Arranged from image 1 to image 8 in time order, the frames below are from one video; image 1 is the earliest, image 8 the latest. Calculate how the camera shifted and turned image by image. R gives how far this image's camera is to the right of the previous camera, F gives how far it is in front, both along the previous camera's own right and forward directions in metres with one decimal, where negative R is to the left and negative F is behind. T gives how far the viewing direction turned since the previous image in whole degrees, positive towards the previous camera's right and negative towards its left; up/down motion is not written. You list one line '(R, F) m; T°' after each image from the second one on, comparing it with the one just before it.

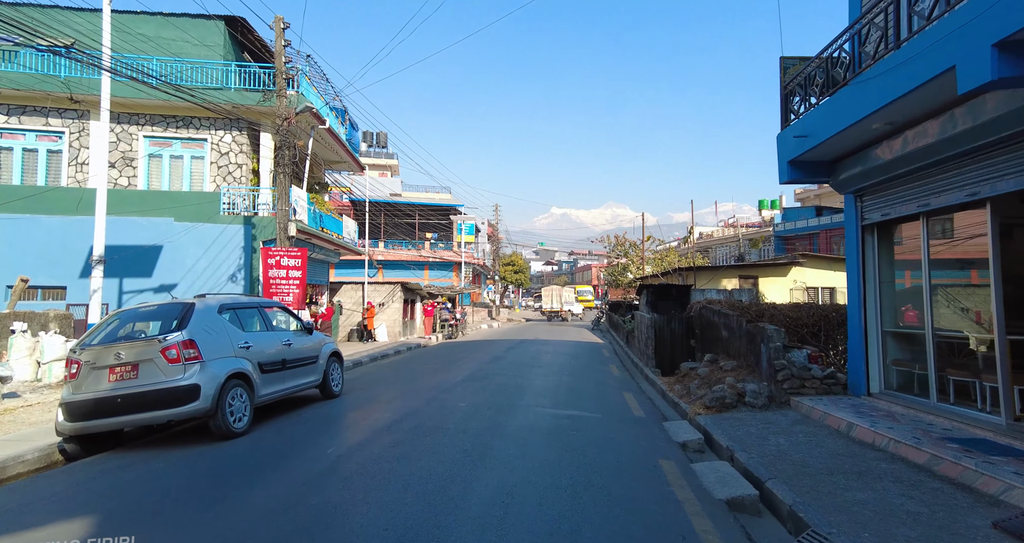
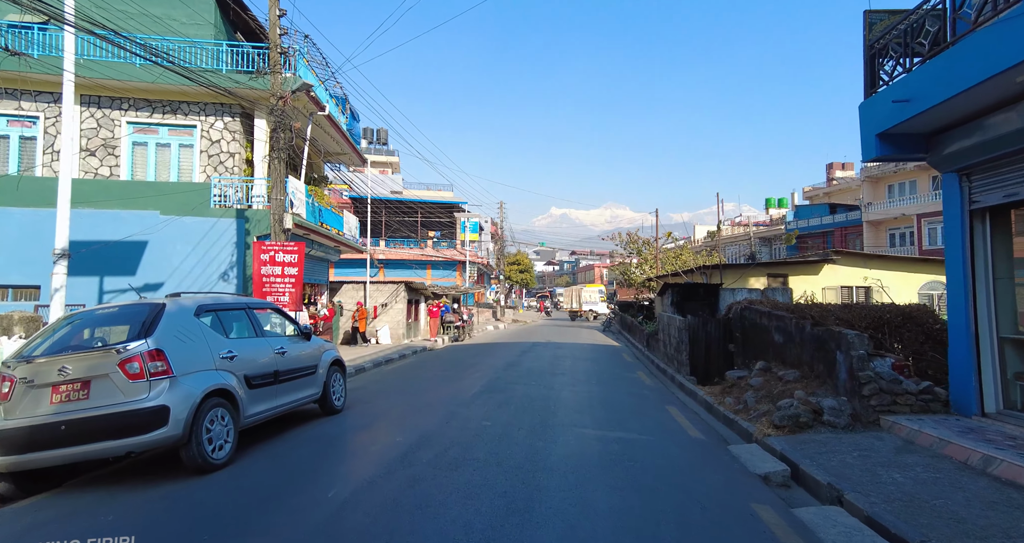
(-0.4, +1.1) m; 0°
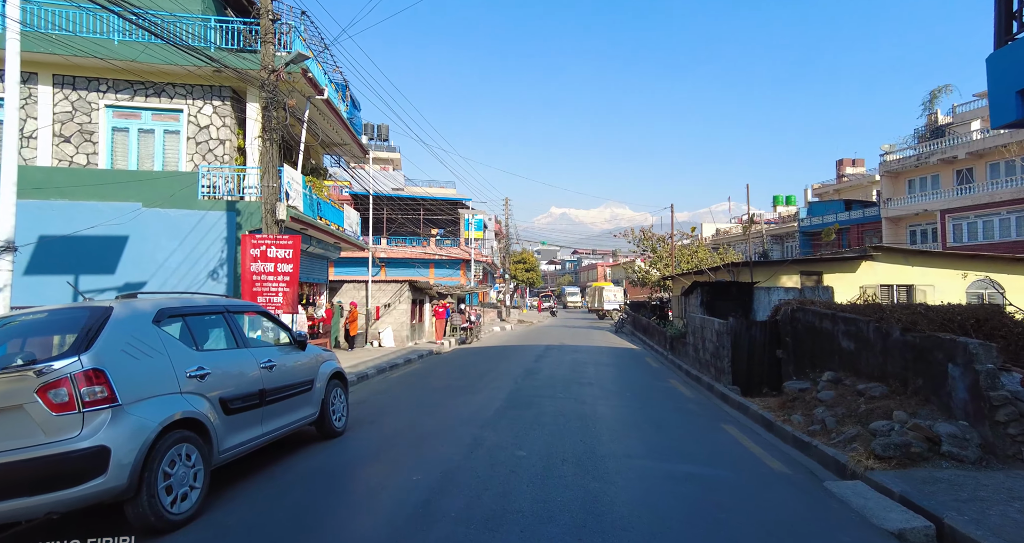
(-0.4, +1.2) m; 0°
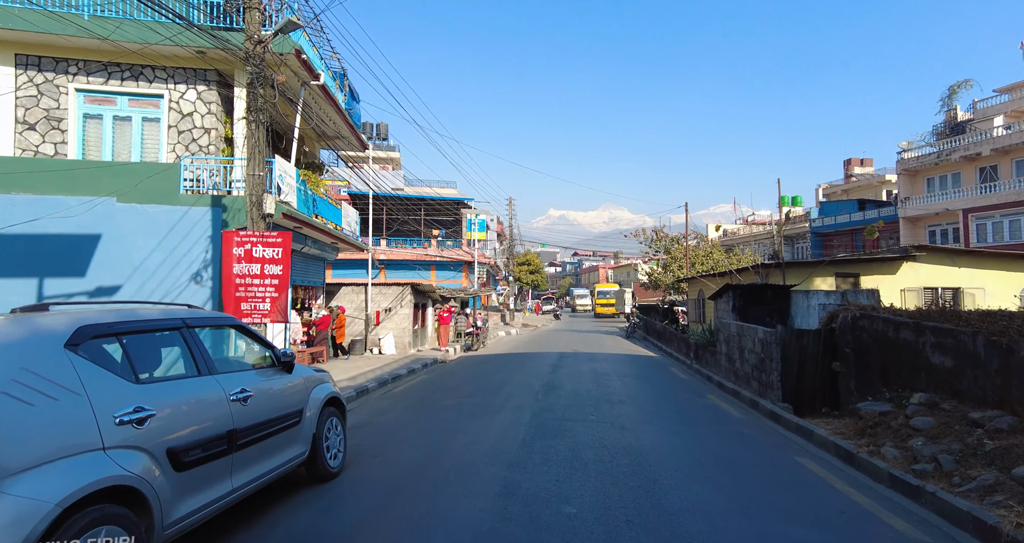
(-0.4, +1.2) m; 0°
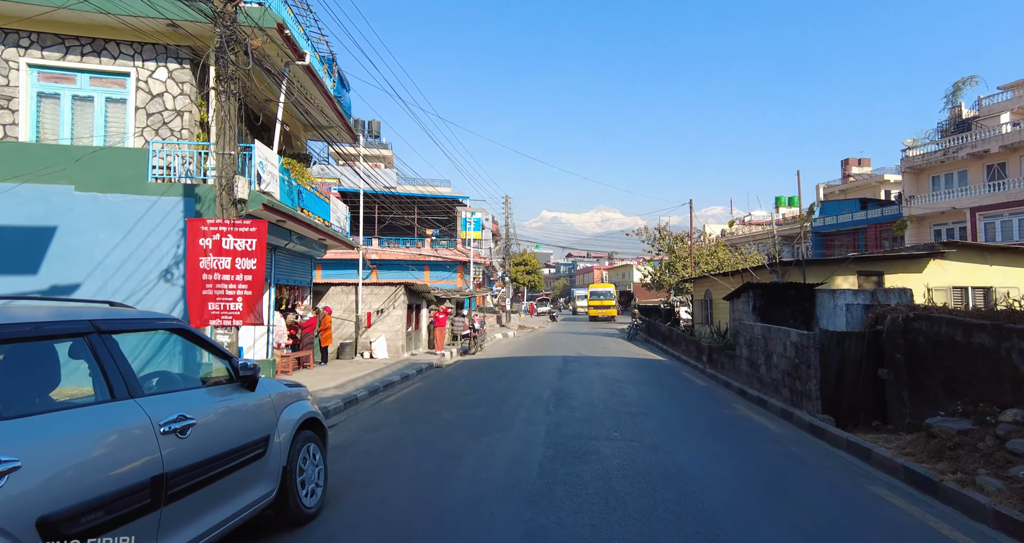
(-0.2, +1.0) m; +1°
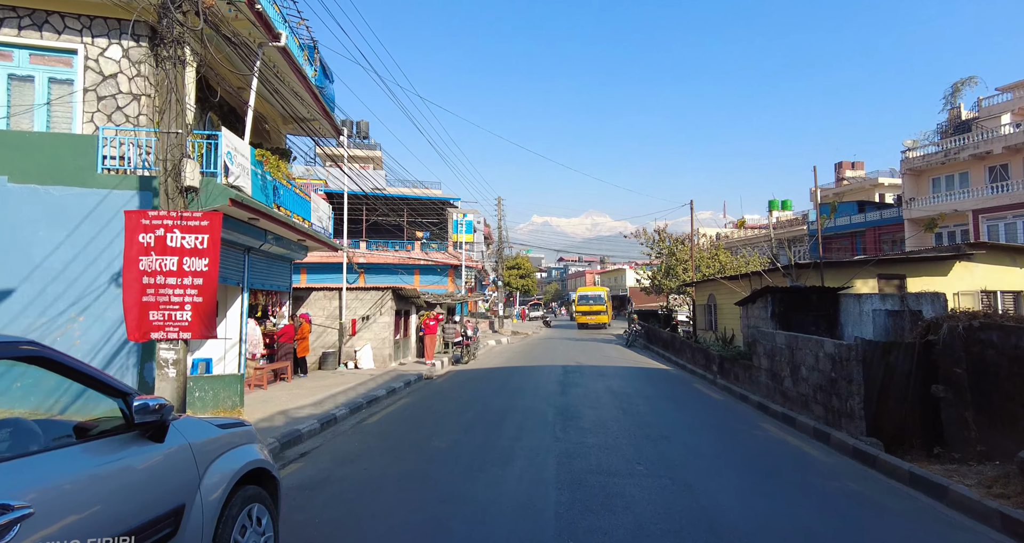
(-0.1, +1.1) m; +1°
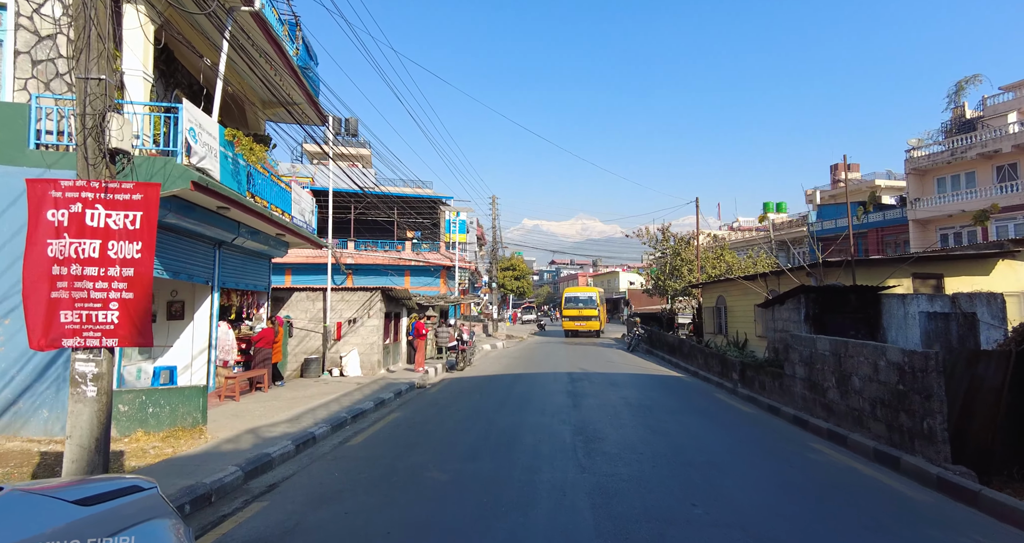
(-0.3, +1.2) m; +1°
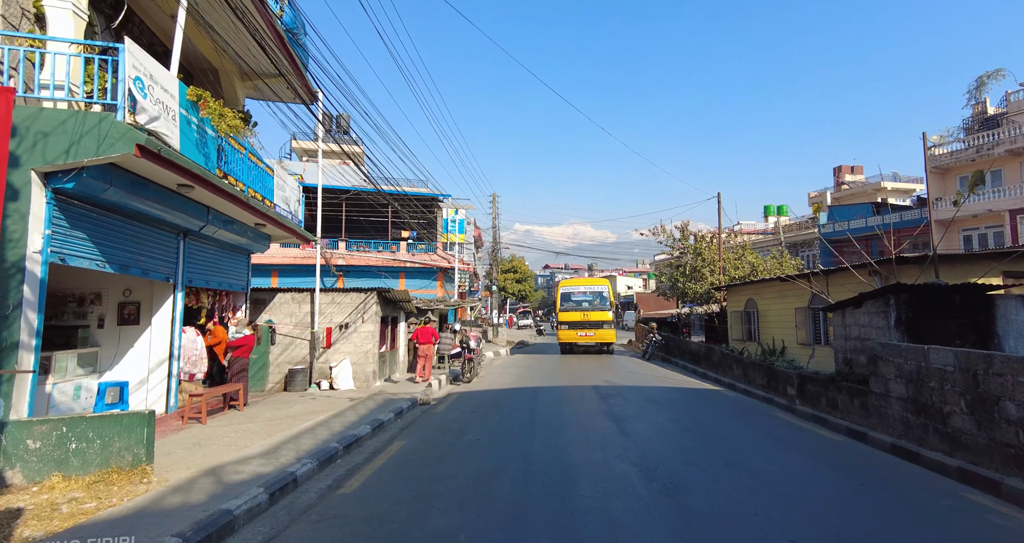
(-0.6, +1.8) m; +1°
